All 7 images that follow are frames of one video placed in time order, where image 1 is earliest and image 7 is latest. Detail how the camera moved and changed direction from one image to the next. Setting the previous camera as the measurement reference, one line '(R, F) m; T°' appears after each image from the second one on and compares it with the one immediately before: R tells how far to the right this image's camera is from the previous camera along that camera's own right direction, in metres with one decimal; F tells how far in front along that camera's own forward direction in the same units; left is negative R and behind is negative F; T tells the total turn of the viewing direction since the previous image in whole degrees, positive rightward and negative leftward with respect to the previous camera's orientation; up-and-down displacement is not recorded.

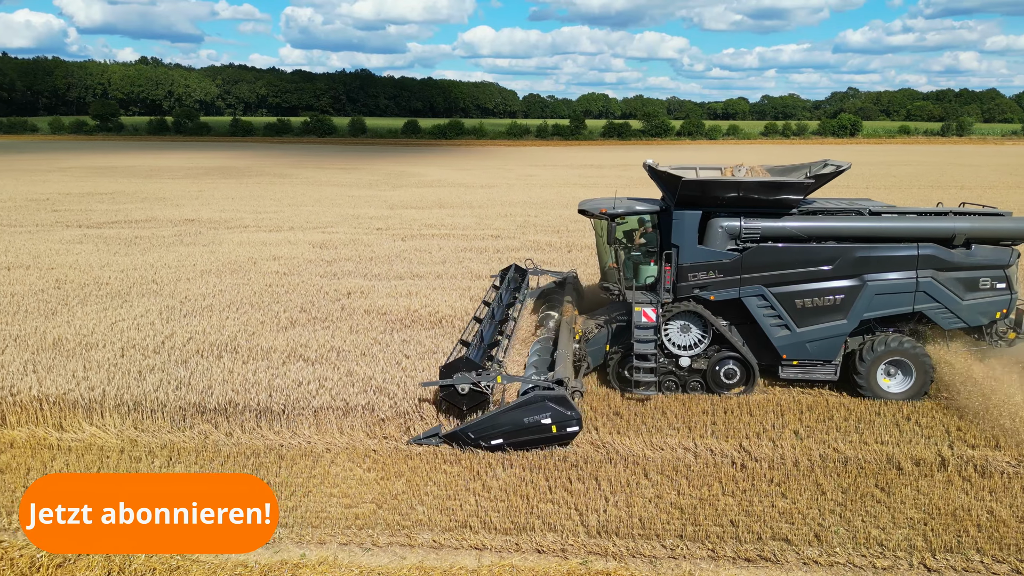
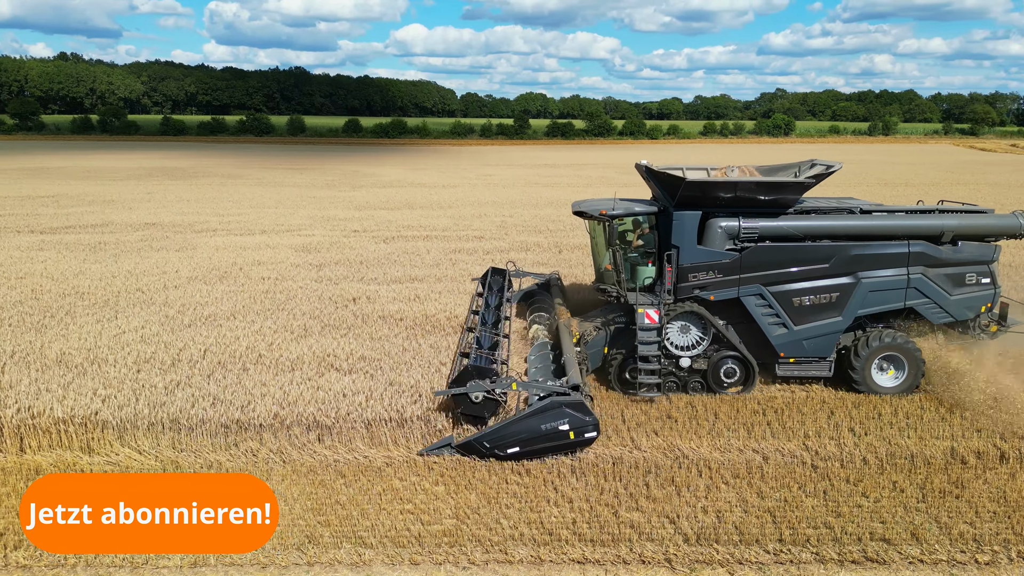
(-0.8, +0.1) m; +5°
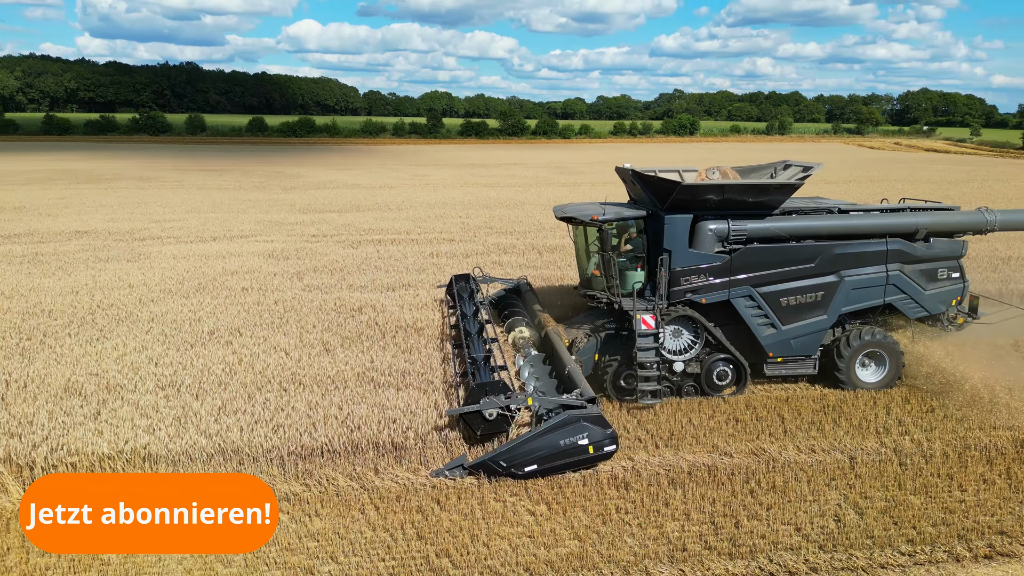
(-1.2, +0.2) m; +7°
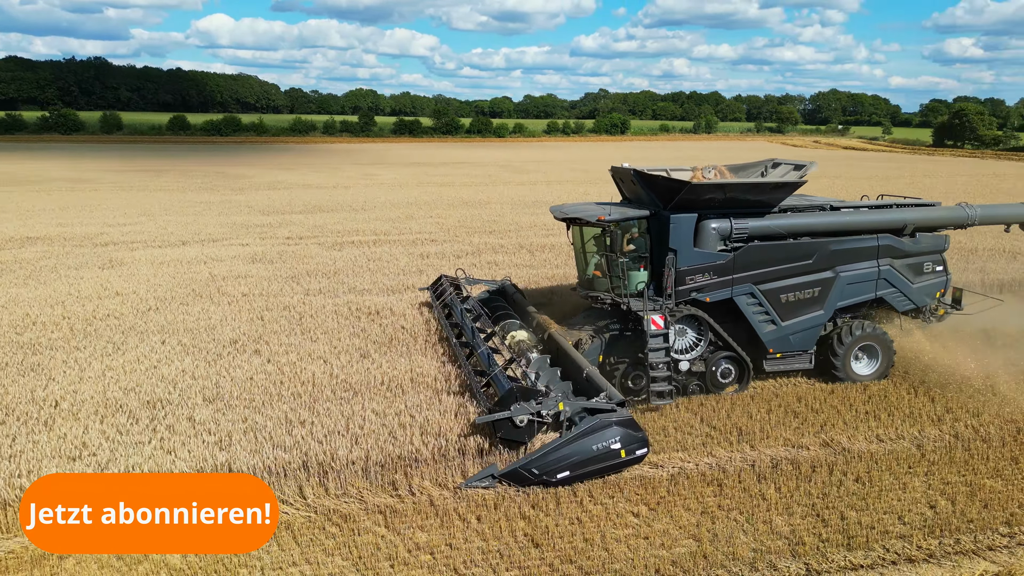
(-1.0, +0.1) m; +5°
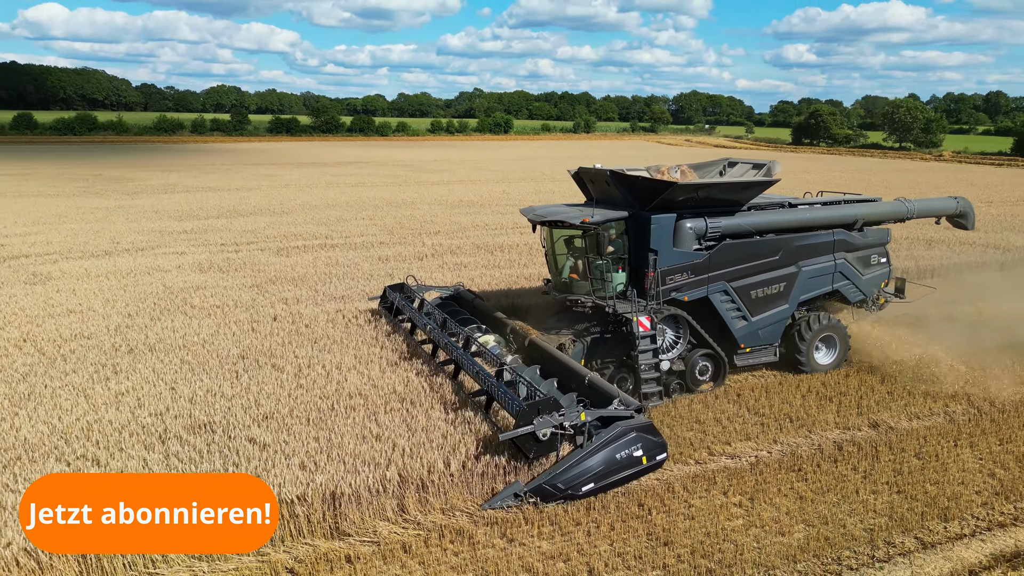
(-1.4, +0.1) m; +9°
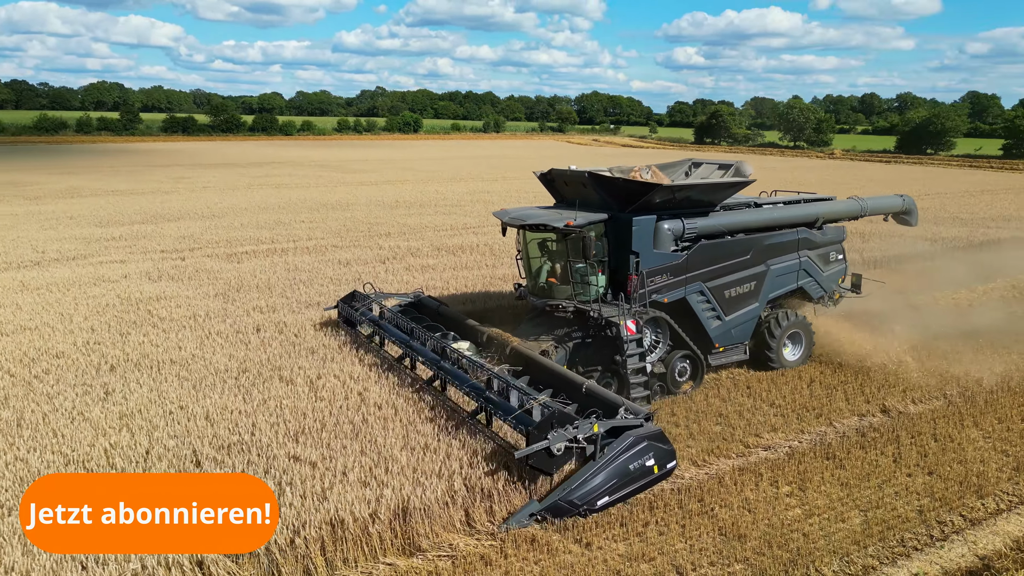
(-0.9, +0.1) m; +7°
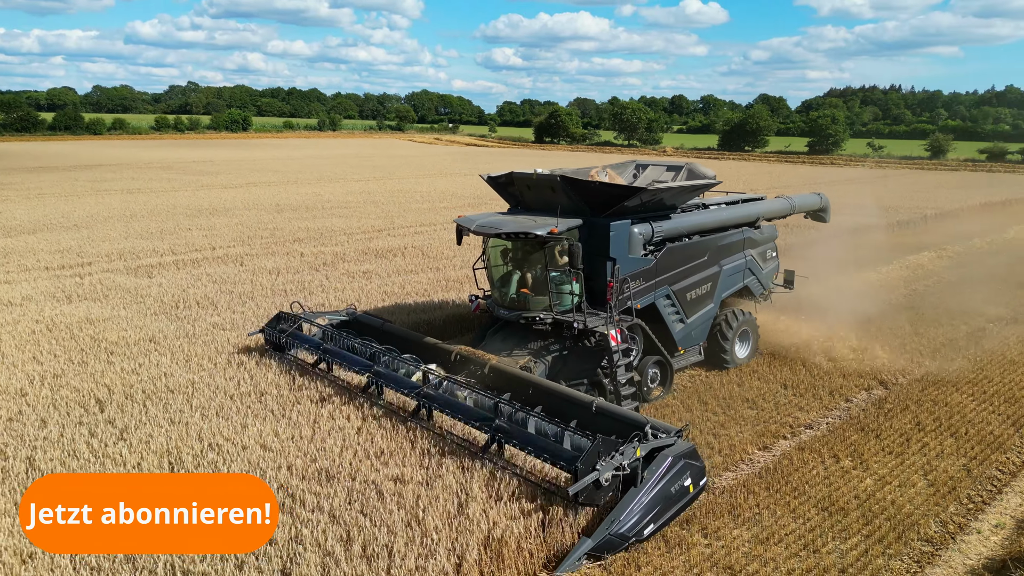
(-1.6, +0.2) m; +12°
